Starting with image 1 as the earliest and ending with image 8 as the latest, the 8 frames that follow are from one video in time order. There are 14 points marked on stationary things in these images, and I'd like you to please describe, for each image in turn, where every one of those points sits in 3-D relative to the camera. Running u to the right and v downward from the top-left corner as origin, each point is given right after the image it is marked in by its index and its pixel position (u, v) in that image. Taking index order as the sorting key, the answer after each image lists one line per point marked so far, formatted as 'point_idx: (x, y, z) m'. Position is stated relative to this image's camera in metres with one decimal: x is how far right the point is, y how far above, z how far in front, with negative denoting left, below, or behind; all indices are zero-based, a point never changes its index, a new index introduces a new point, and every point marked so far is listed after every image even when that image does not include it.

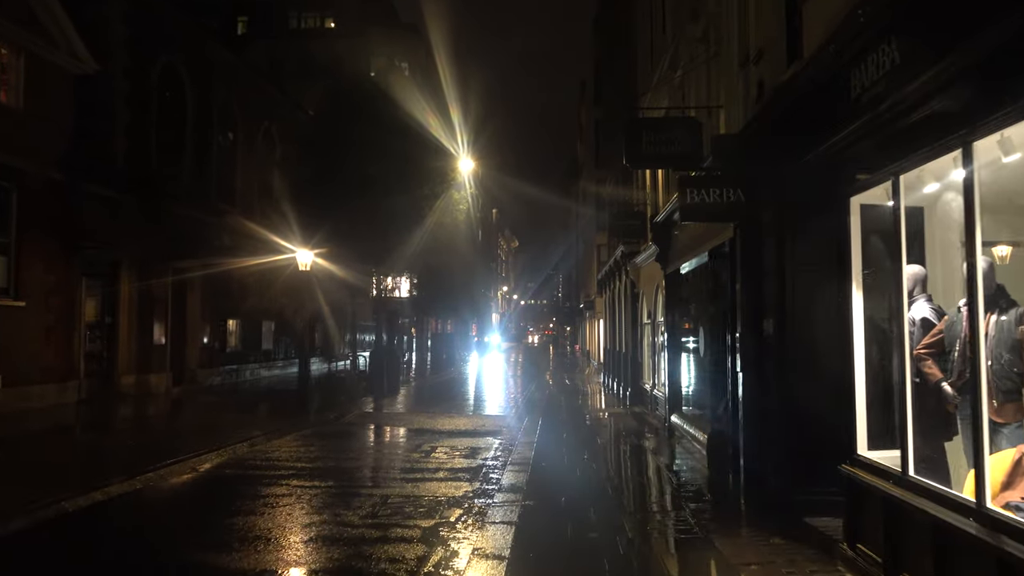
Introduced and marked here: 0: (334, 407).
0: (-4.0, -2.7, +19.6) m
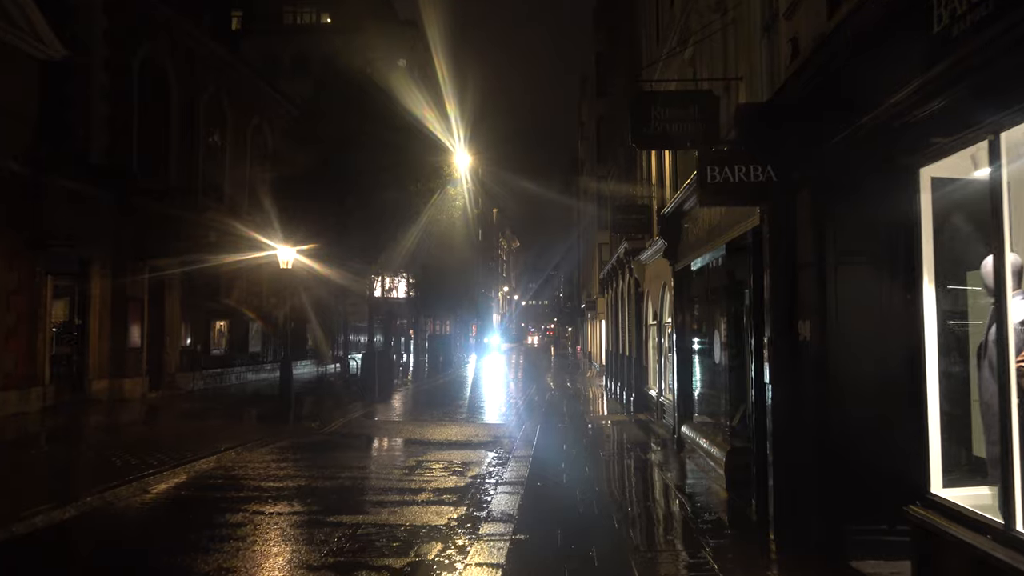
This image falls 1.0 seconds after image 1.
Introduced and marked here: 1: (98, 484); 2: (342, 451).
0: (-4.1, -2.7, +18.4) m
1: (-4.7, -2.2, +10.0) m
2: (-2.6, -2.5, +13.4) m
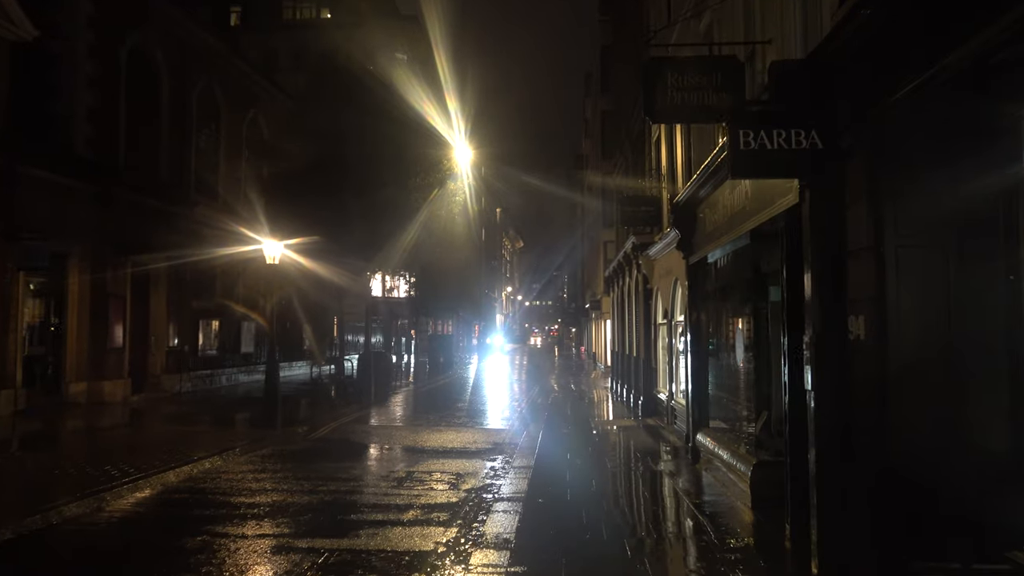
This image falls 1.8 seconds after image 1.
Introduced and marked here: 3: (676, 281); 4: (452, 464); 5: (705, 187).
0: (-4.1, -2.7, +17.4) m
1: (-4.7, -2.2, +9.0) m
2: (-2.6, -2.5, +12.4) m
3: (+2.7, +0.2, +14.1) m
4: (-0.8, -2.4, +12.0) m
5: (+2.4, +1.2, +10.6) m
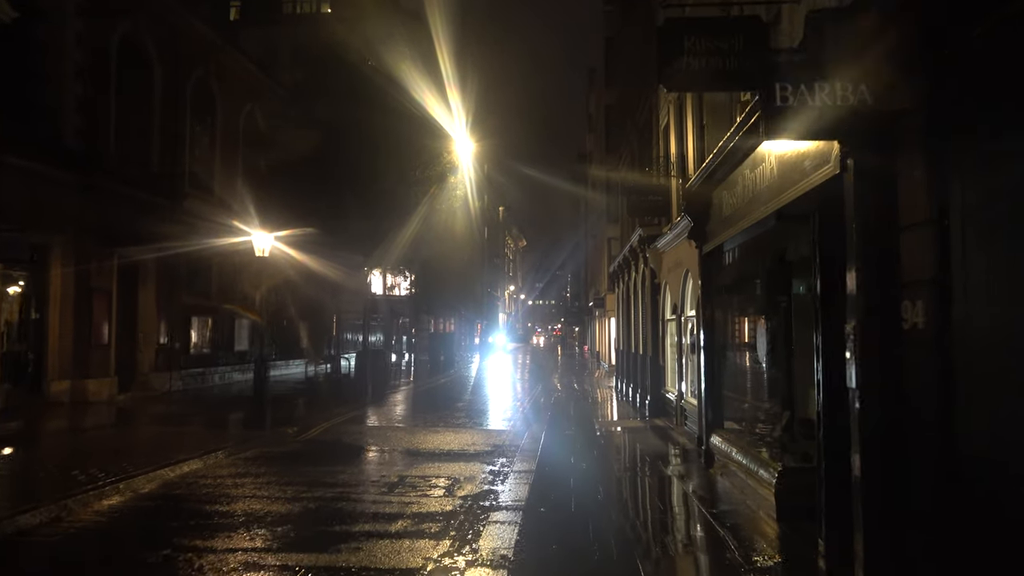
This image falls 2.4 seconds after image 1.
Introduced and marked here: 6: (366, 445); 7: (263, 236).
0: (-4.1, -2.6, +16.6) m
1: (-4.7, -2.1, +8.3) m
2: (-2.6, -2.4, +11.6) m
3: (+2.7, +0.3, +13.3) m
4: (-0.8, -2.3, +11.3) m
5: (+2.4, +1.4, +9.9) m
6: (-2.3, -2.5, +13.7) m
7: (-4.5, +0.9, +15.6) m
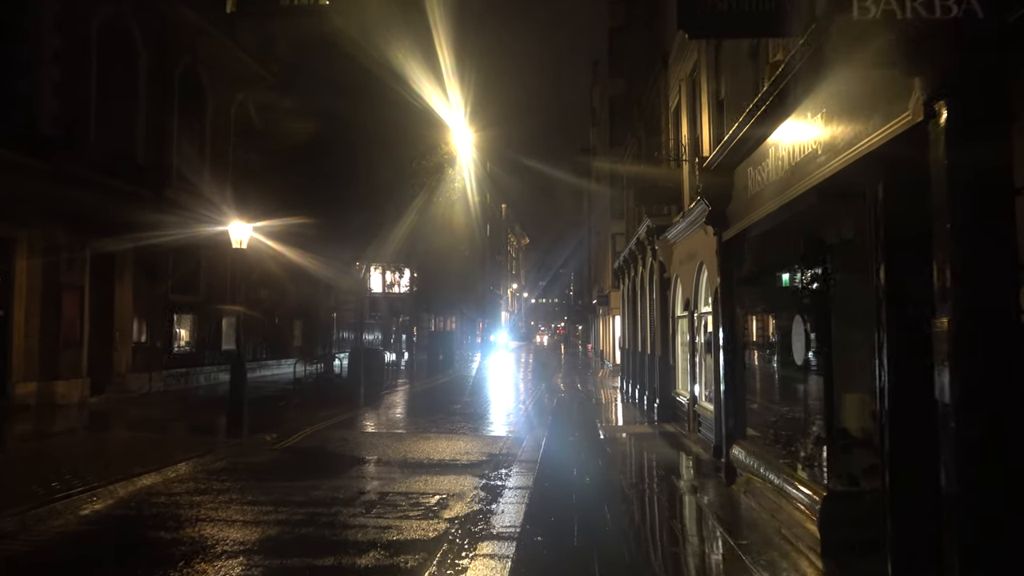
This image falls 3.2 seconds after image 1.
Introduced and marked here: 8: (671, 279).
0: (-4.1, -2.5, +15.5) m
1: (-4.8, -2.0, +7.1) m
2: (-2.6, -2.3, +10.4) m
3: (+2.6, +0.4, +12.1) m
4: (-0.9, -2.2, +10.1) m
5: (+2.3, +1.4, +8.7) m
6: (-2.3, -2.4, +12.5) m
7: (-4.5, +1.0, +14.4) m
8: (+2.8, +0.2, +15.4) m
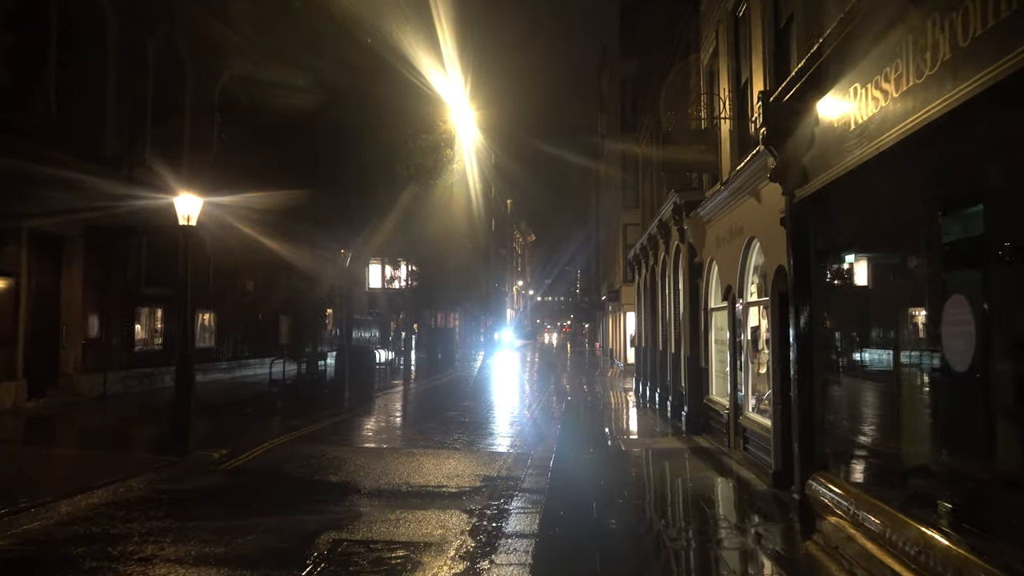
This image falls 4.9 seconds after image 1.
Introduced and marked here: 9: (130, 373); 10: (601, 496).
0: (-4.1, -2.3, +13.1) m
1: (-4.8, -1.8, +4.7) m
2: (-2.6, -2.1, +8.1) m
3: (+2.7, +0.5, +9.7) m
4: (-0.9, -2.1, +7.7) m
5: (+2.3, +1.6, +6.2) m
6: (-2.3, -2.2, +10.2) m
7: (-4.5, +1.2, +12.0) m
8: (+2.9, +0.4, +13.0) m
9: (-8.3, -1.9, +18.9) m
10: (+0.9, -2.2, +8.9) m
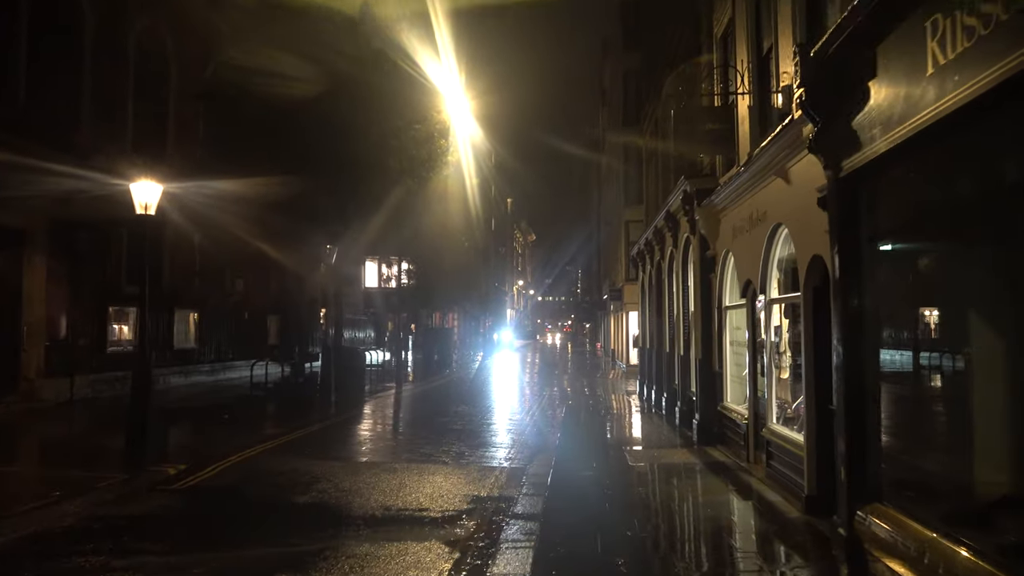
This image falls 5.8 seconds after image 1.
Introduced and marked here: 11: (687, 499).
0: (-4.2, -2.2, +11.9) m
1: (-4.9, -1.7, +3.6) m
2: (-2.7, -2.0, +6.9) m
3: (+2.6, +0.6, +8.5) m
4: (-1.0, -2.0, +6.5) m
5: (+2.2, +1.7, +5.1) m
6: (-2.4, -2.1, +9.0) m
7: (-4.6, +1.3, +10.9) m
8: (+2.8, +0.4, +11.8) m
9: (-8.4, -1.8, +17.8) m
10: (+0.8, -2.1, +7.7) m
11: (+1.7, -2.1, +8.4) m
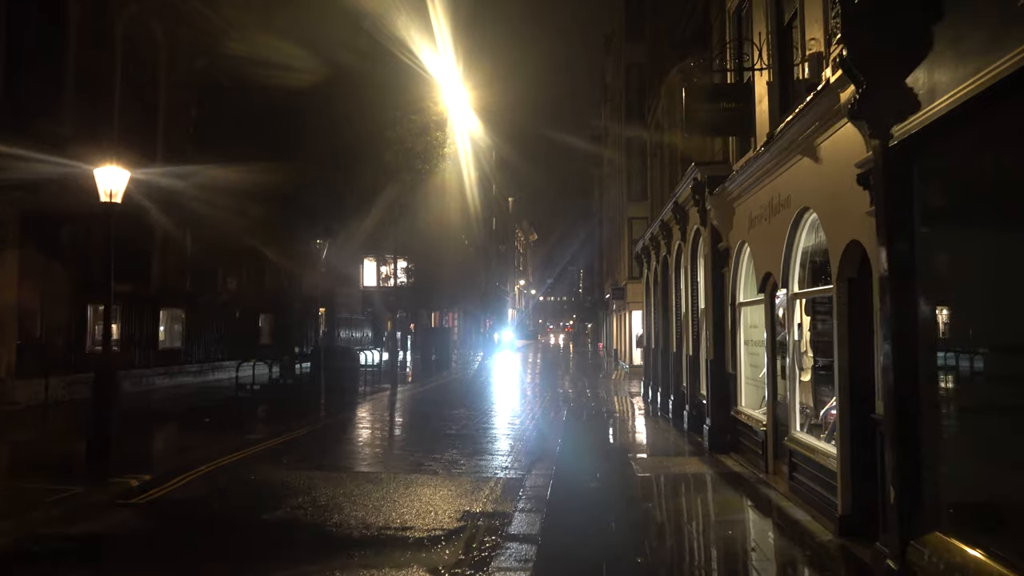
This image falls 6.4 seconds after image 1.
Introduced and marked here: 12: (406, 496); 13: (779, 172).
0: (-4.2, -2.1, +11.1) m
1: (-5.0, -1.7, +2.7) m
2: (-2.8, -2.0, +6.0) m
3: (+2.5, +0.7, +7.6) m
4: (-1.0, -1.9, +5.7) m
5: (+2.2, +1.7, +4.2) m
6: (-2.5, -2.1, +8.1) m
7: (-4.6, +1.4, +10.0) m
8: (+2.7, +0.5, +10.9) m
9: (-8.4, -1.8, +16.9) m
10: (+0.8, -2.0, +6.9) m
11: (+1.7, -2.0, +7.6) m
12: (-1.1, -2.1, +8.9) m
13: (+2.5, +1.1, +8.2) m
